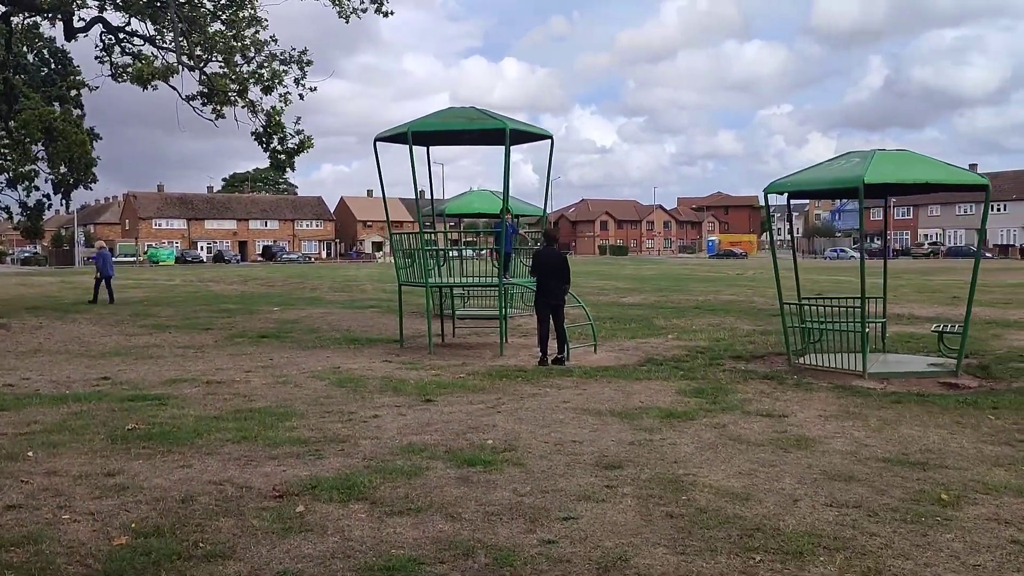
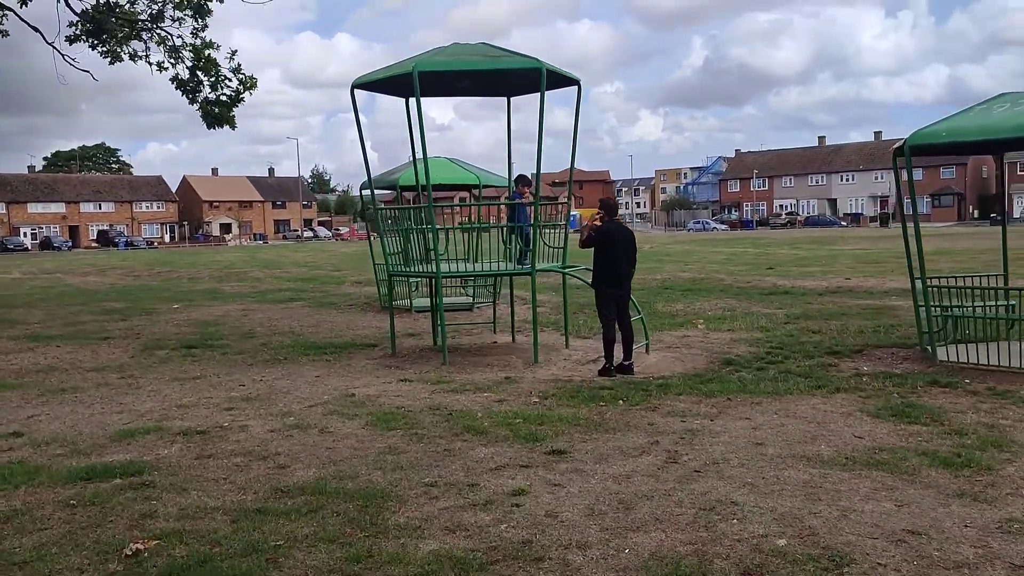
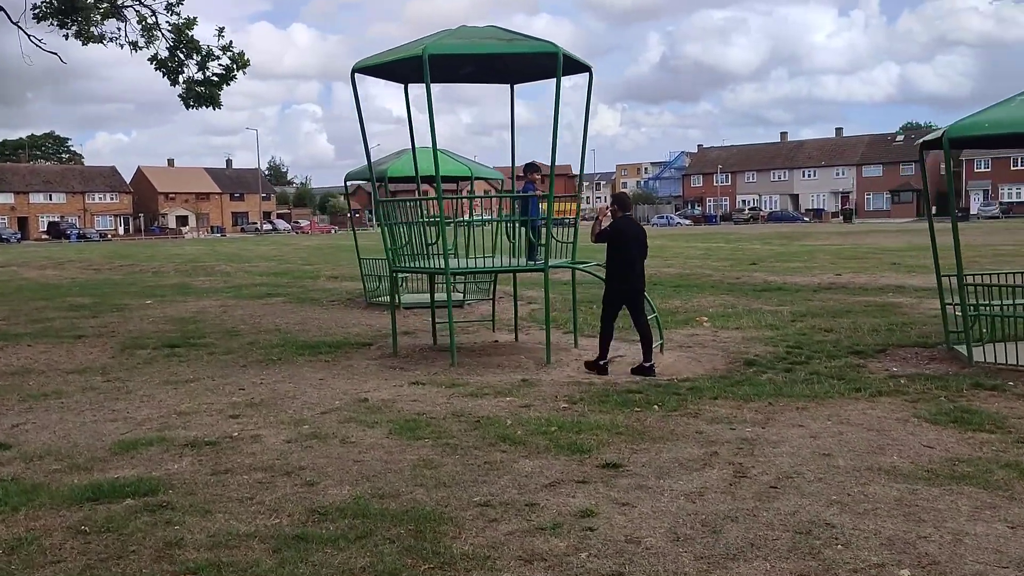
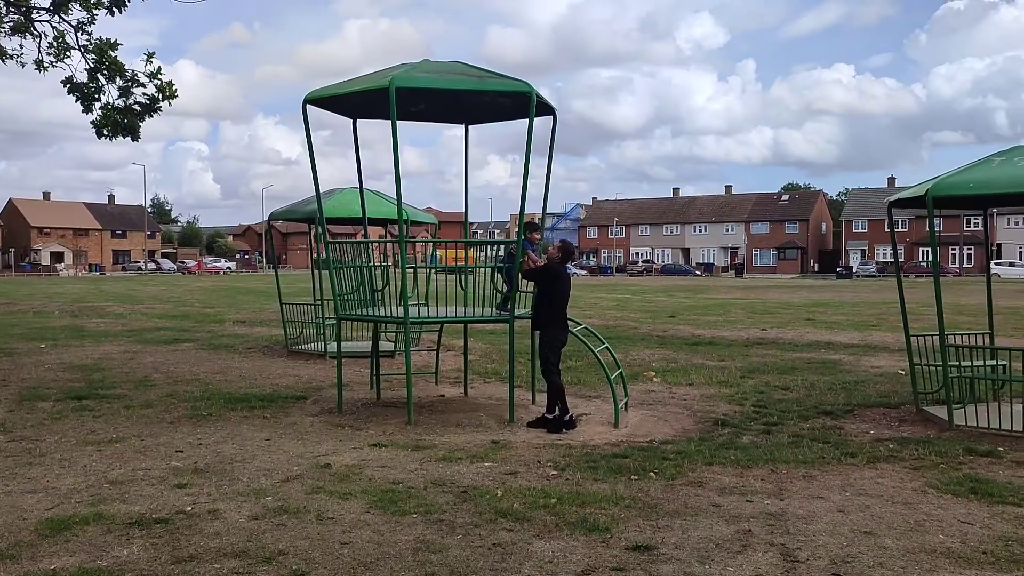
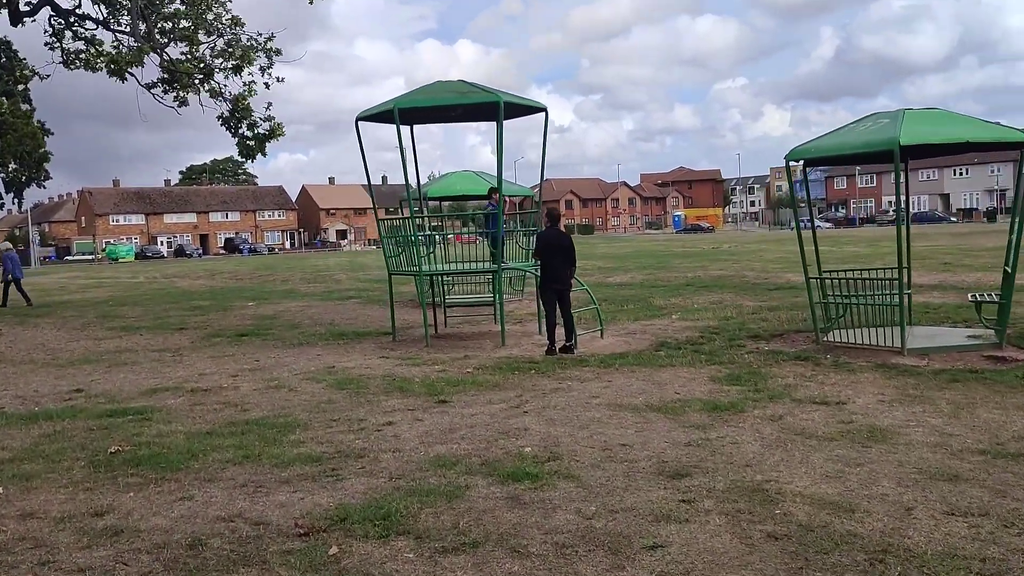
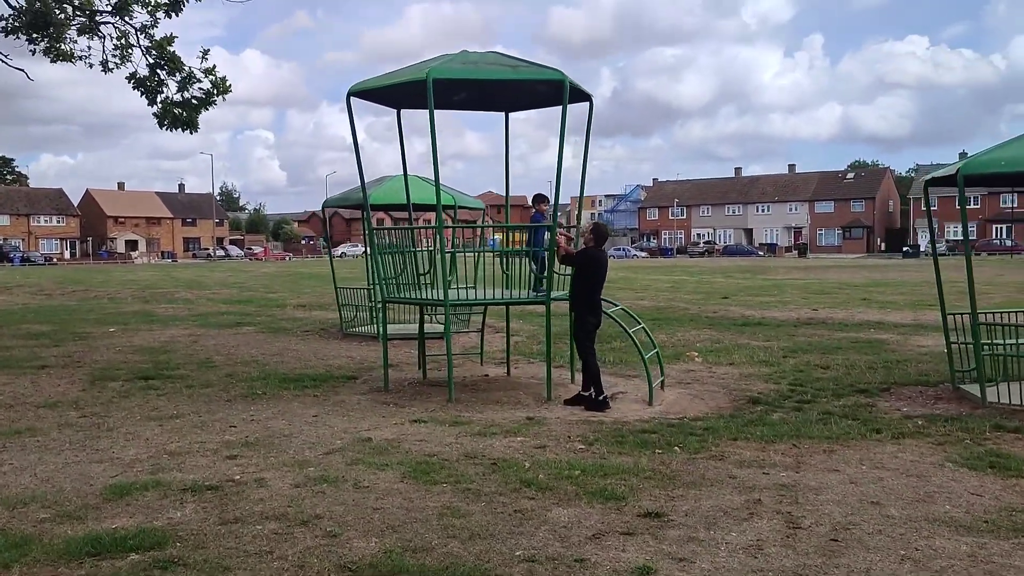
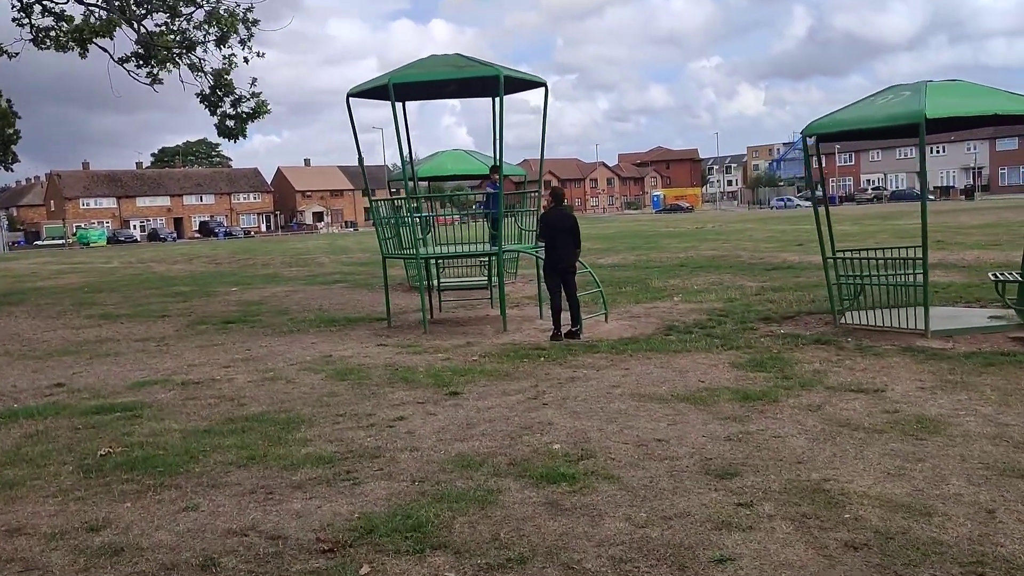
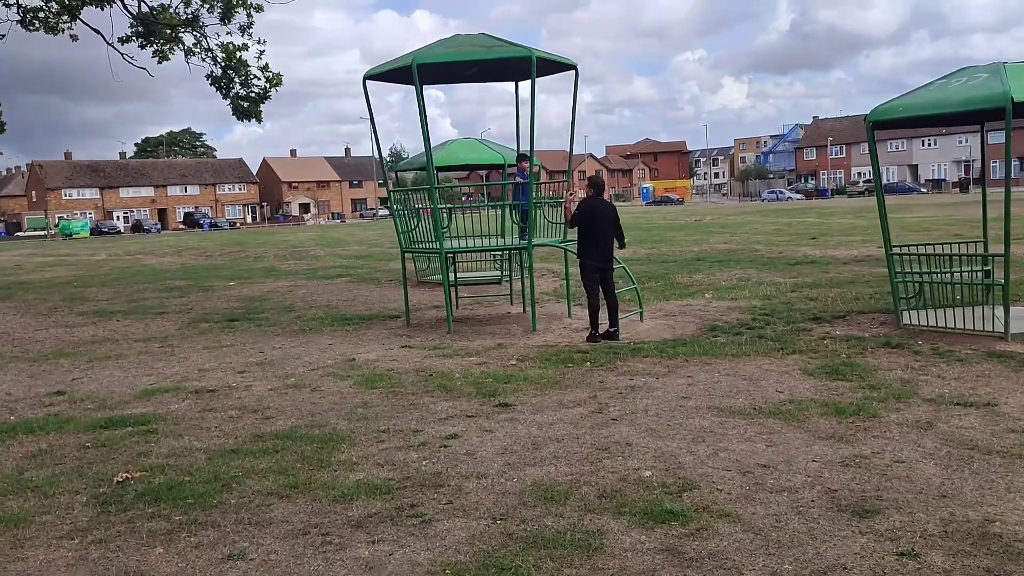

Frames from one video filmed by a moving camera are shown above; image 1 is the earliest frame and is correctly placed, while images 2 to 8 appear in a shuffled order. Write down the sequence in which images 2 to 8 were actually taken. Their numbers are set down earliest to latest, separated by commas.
5, 7, 8, 2, 3, 6, 4
